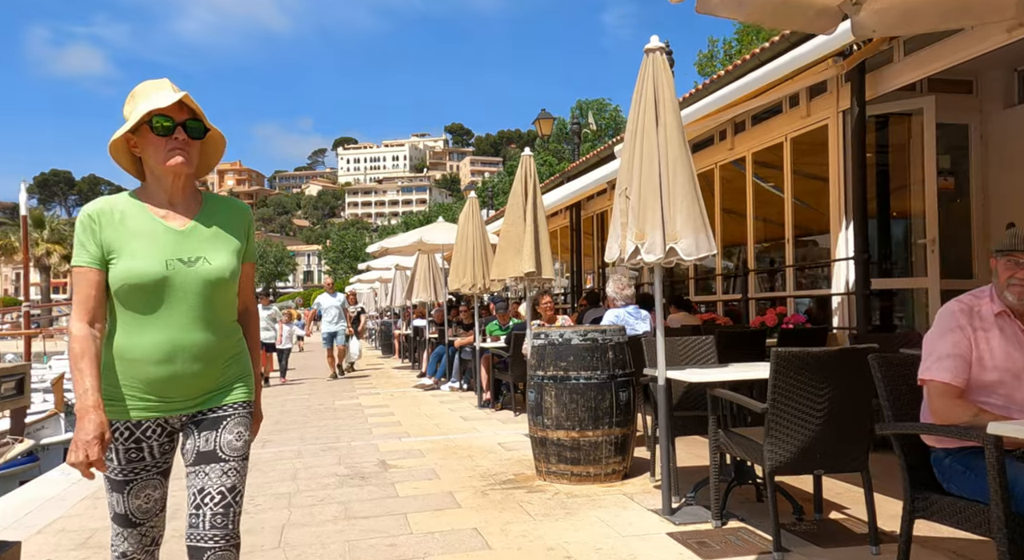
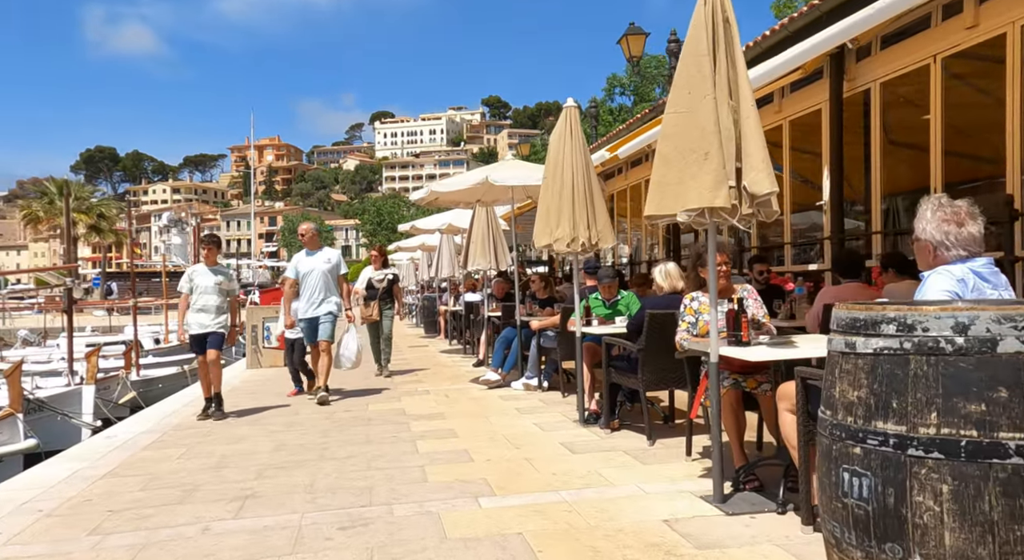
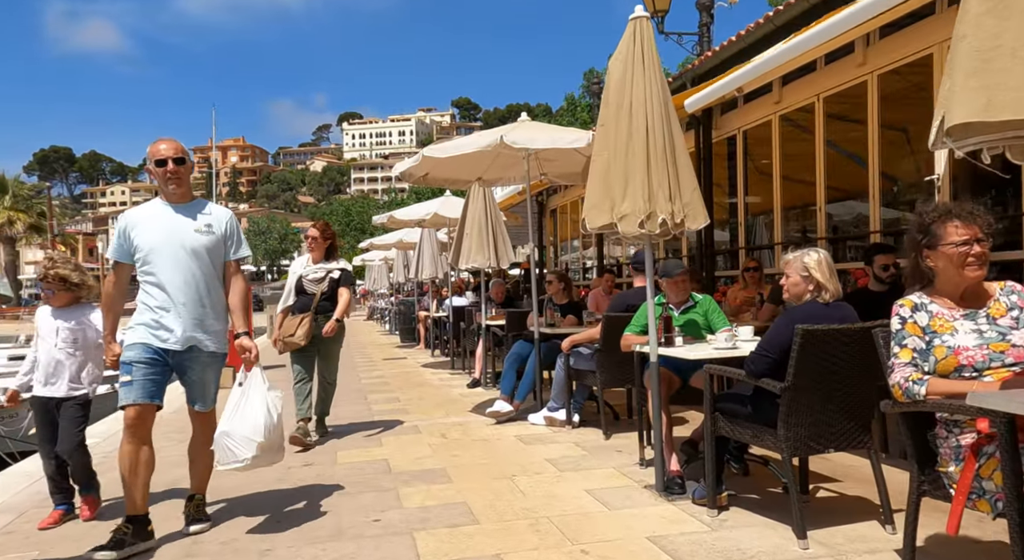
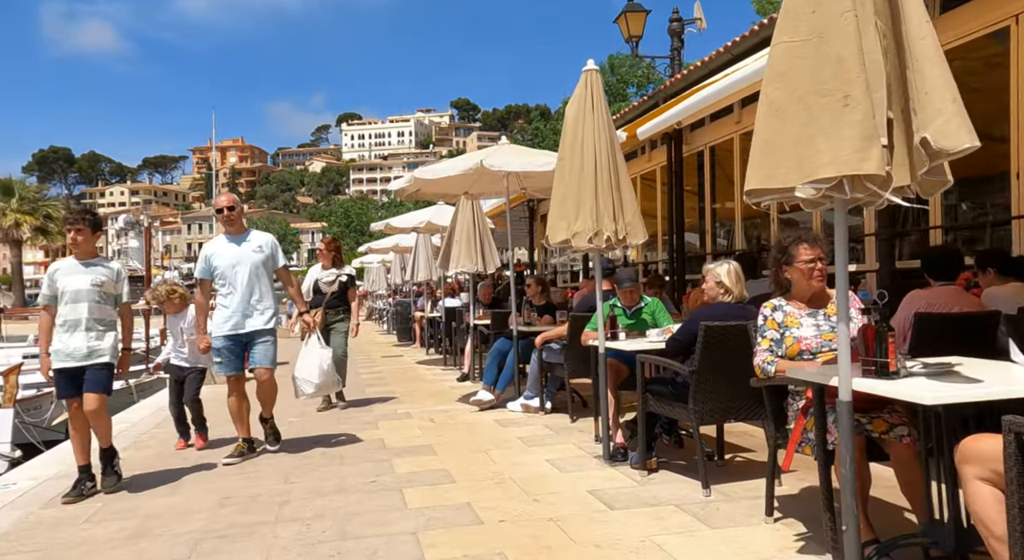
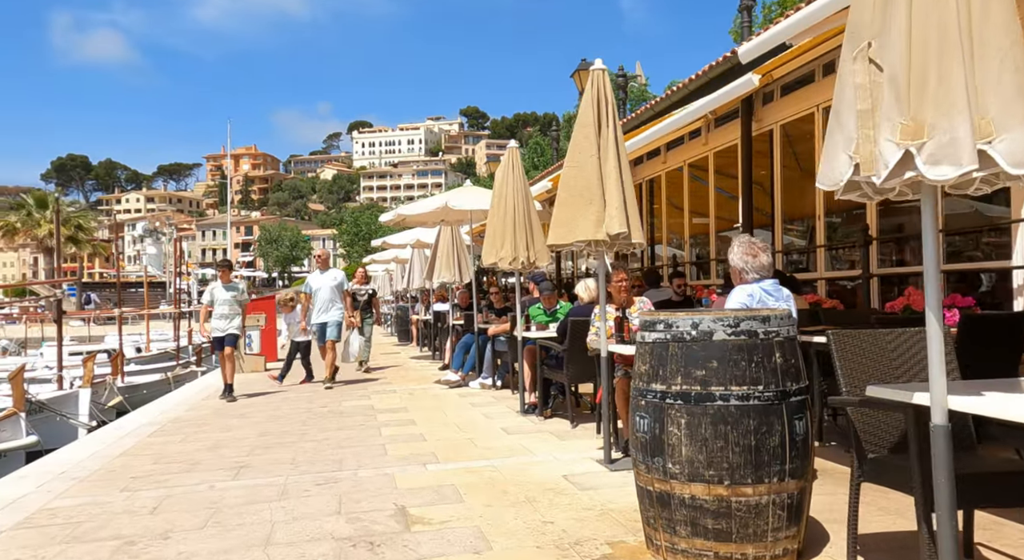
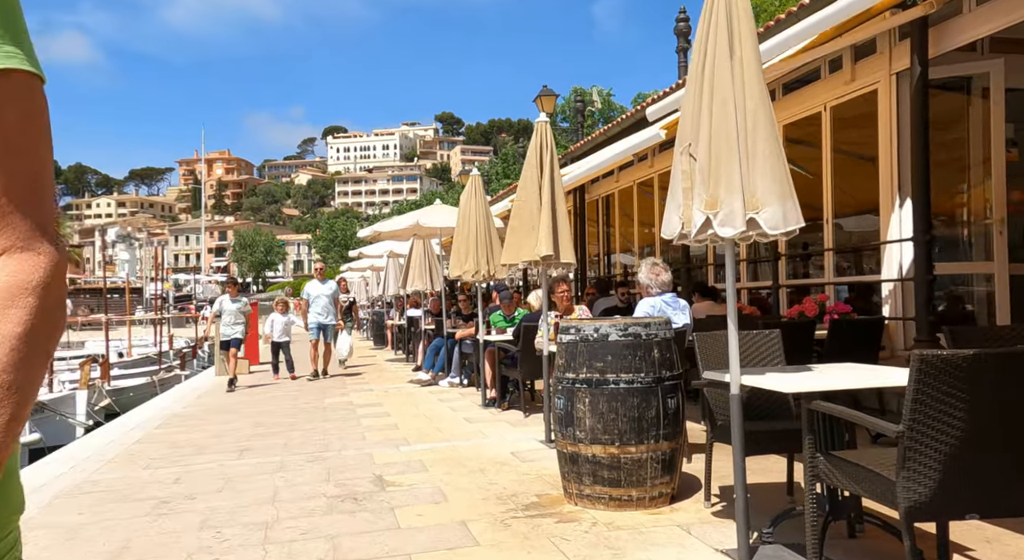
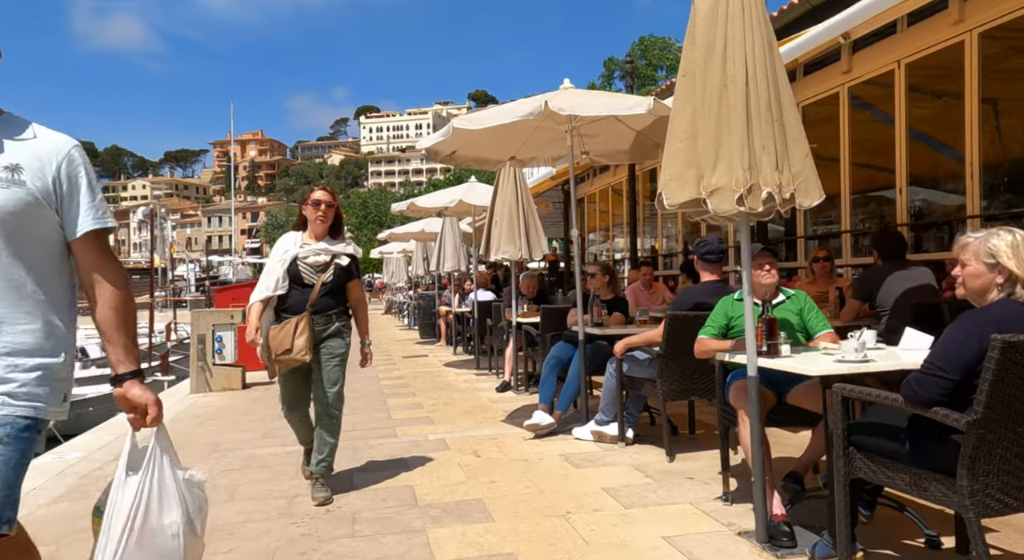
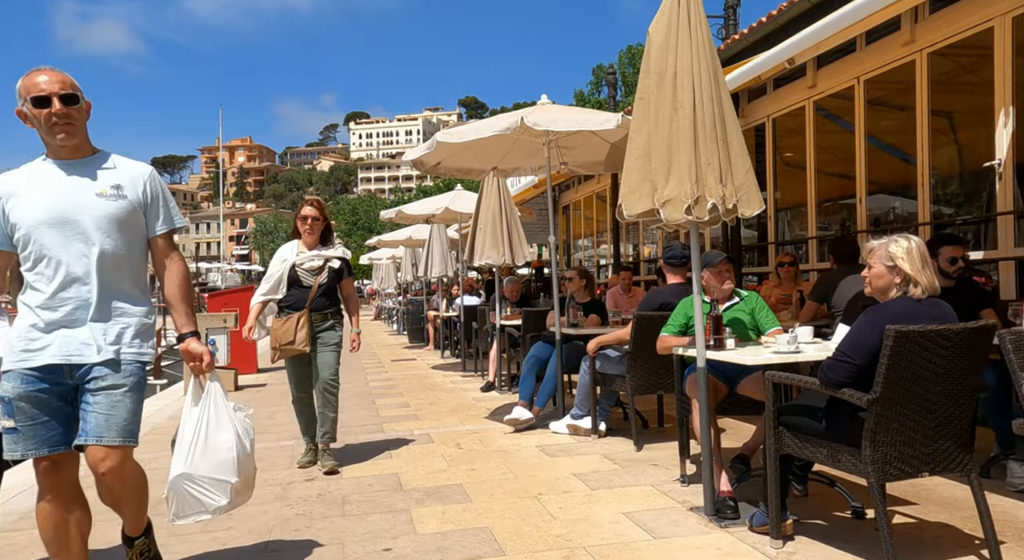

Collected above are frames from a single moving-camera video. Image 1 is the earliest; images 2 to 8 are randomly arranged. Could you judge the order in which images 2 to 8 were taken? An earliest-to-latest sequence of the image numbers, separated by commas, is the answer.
6, 5, 2, 4, 3, 8, 7
